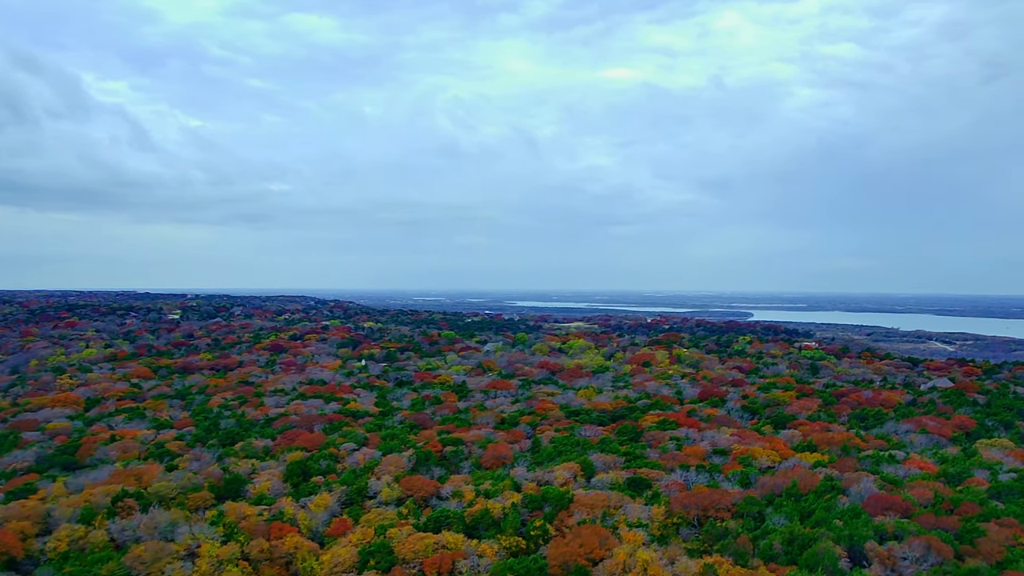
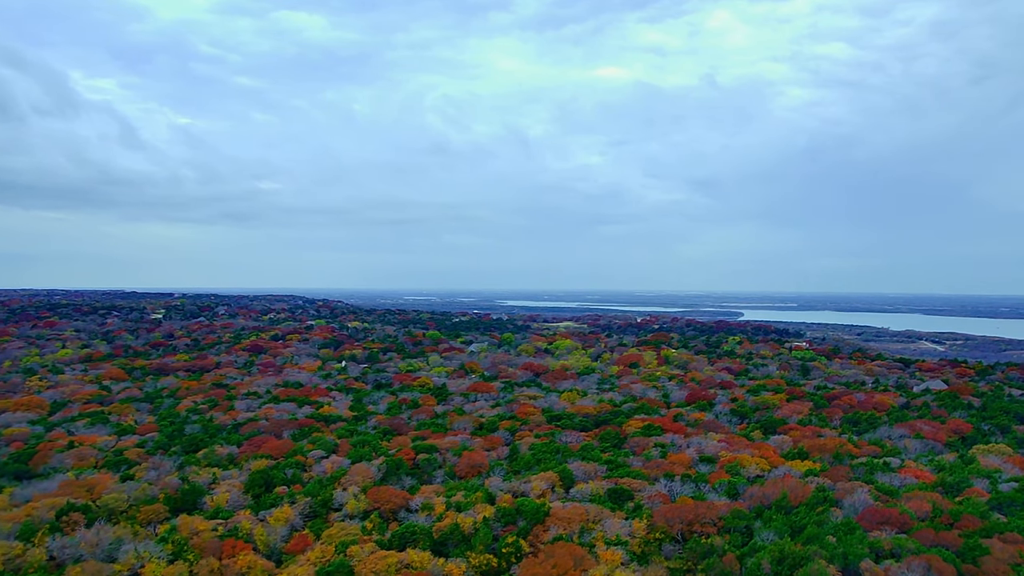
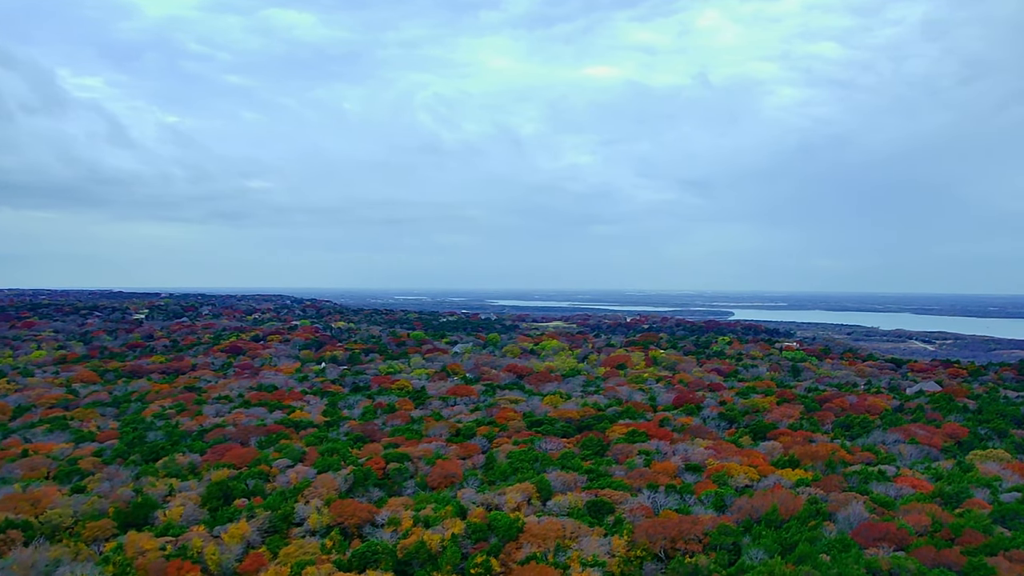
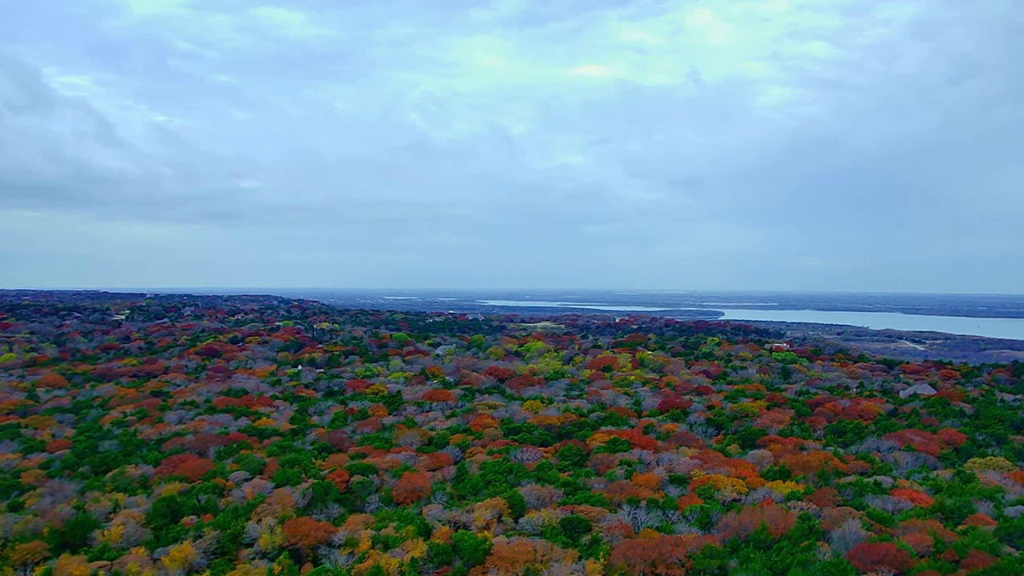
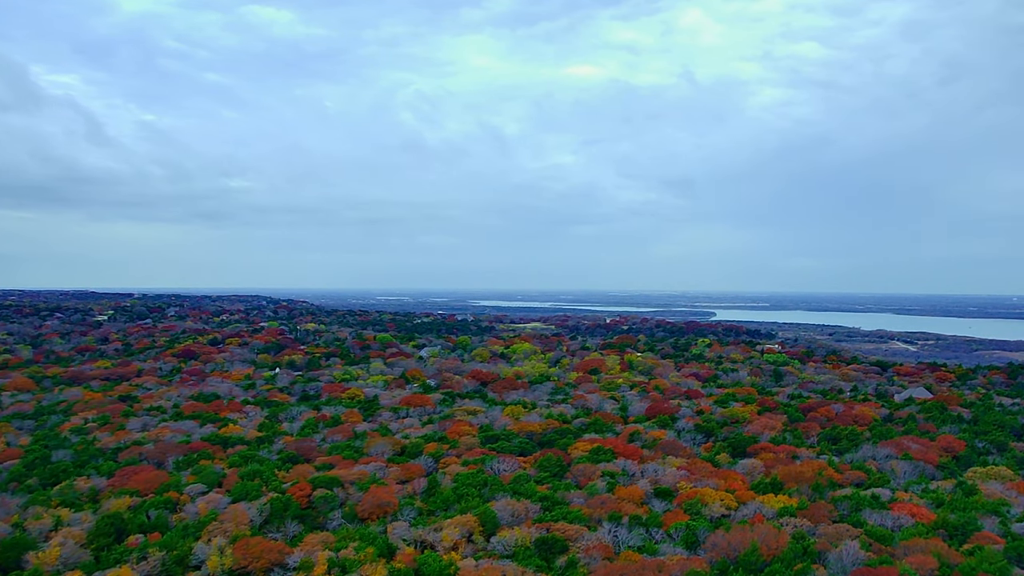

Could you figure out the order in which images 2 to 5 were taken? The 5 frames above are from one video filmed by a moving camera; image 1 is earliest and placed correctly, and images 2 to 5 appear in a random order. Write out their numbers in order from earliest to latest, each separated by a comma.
2, 3, 4, 5
